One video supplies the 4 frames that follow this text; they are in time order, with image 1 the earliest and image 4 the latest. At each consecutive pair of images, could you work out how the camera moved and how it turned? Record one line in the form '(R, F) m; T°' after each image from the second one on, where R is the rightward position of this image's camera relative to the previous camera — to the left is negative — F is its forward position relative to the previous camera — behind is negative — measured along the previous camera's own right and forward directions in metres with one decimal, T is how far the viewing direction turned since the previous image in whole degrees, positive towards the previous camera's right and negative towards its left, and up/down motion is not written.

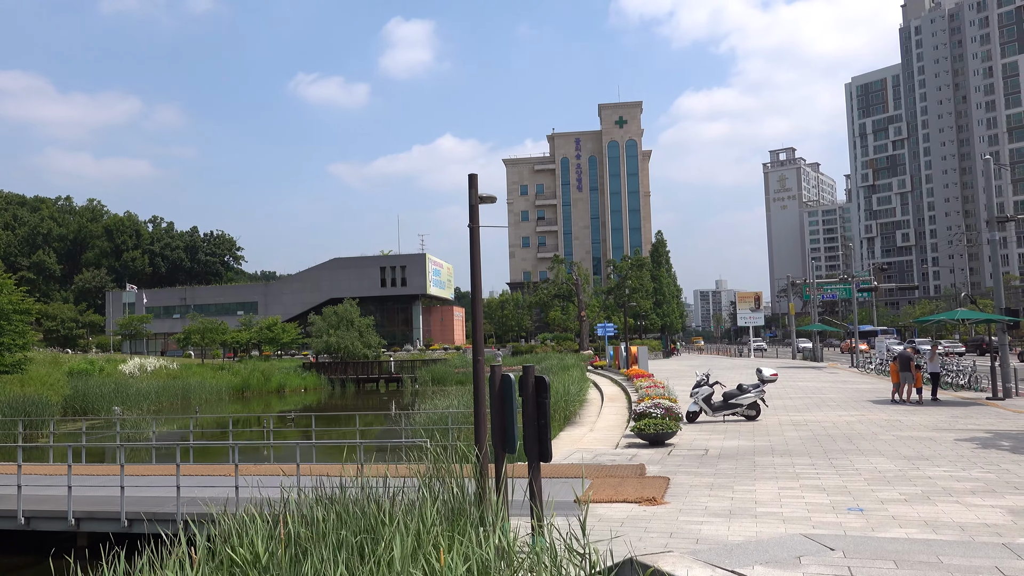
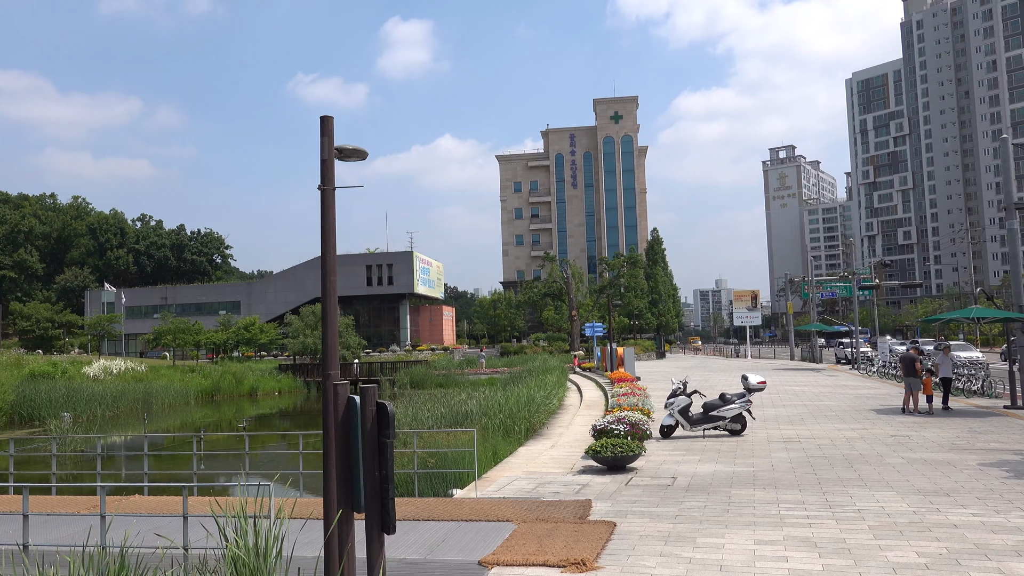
(+0.8, +1.9) m; 0°
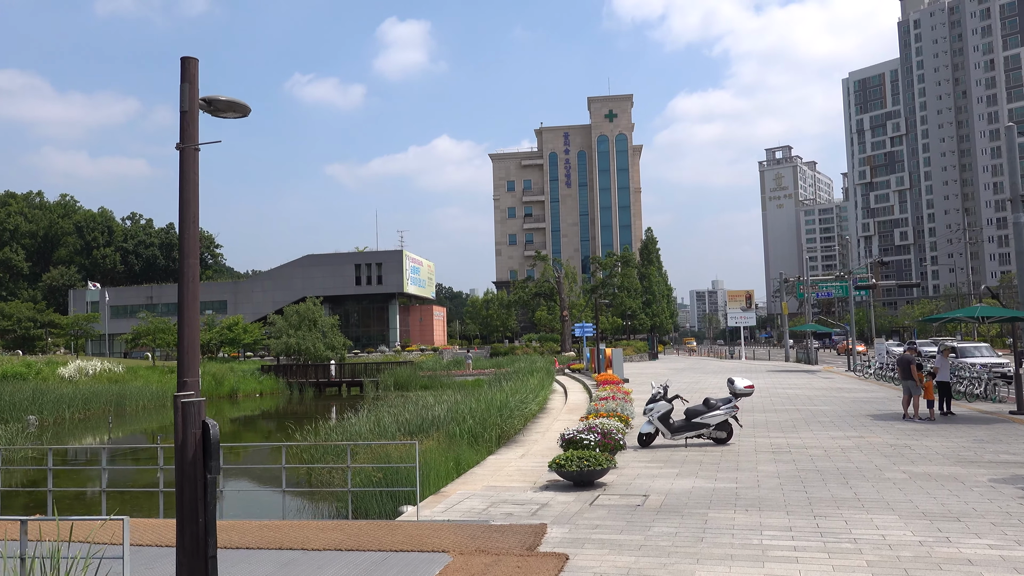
(+0.5, +1.0) m; 0°
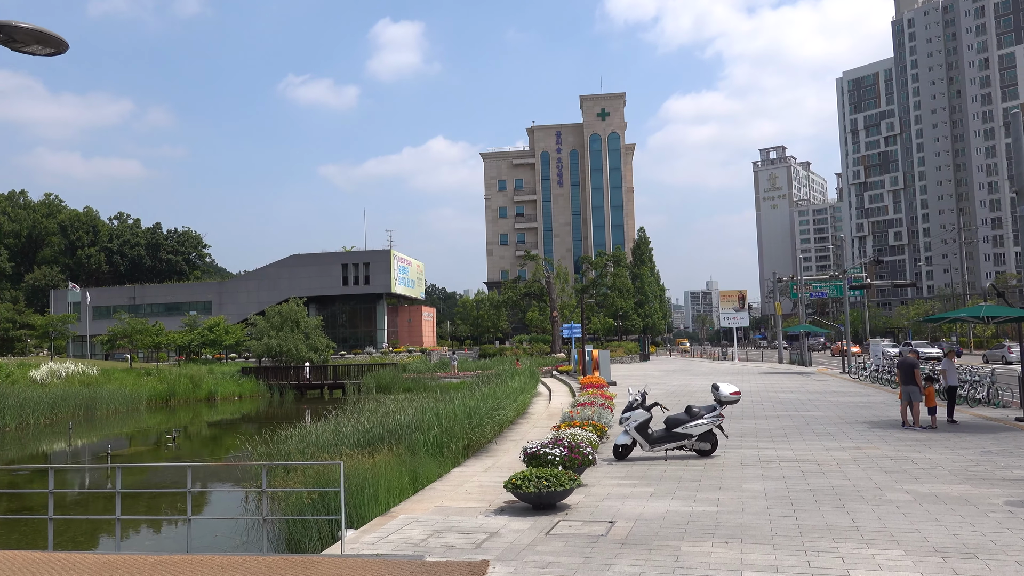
(+0.4, +1.0) m; 0°
